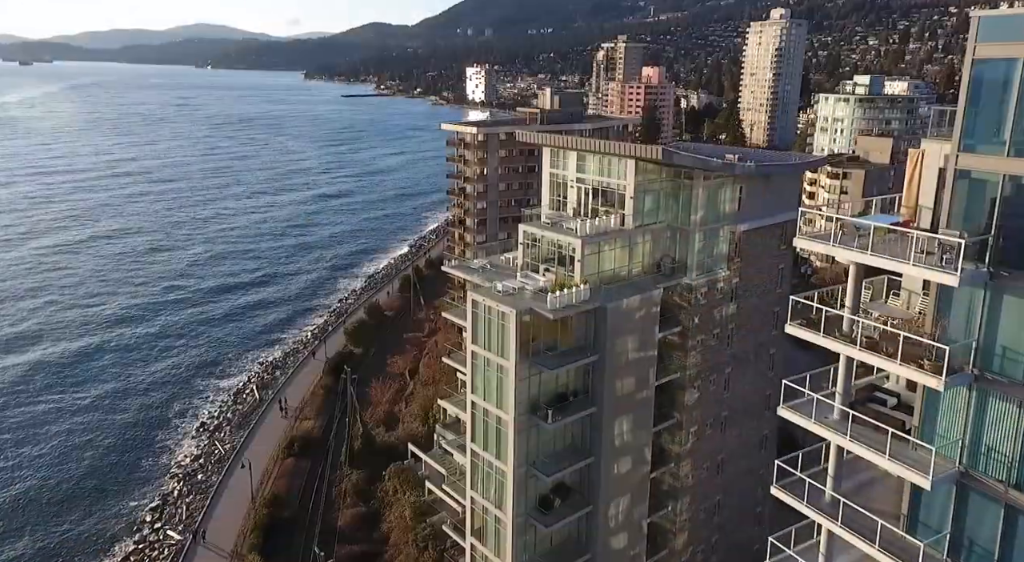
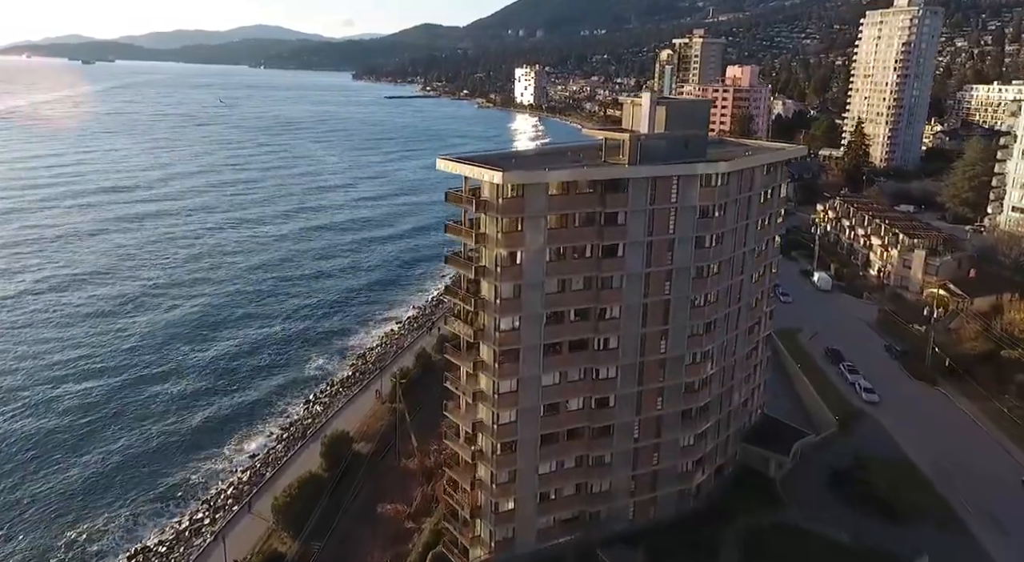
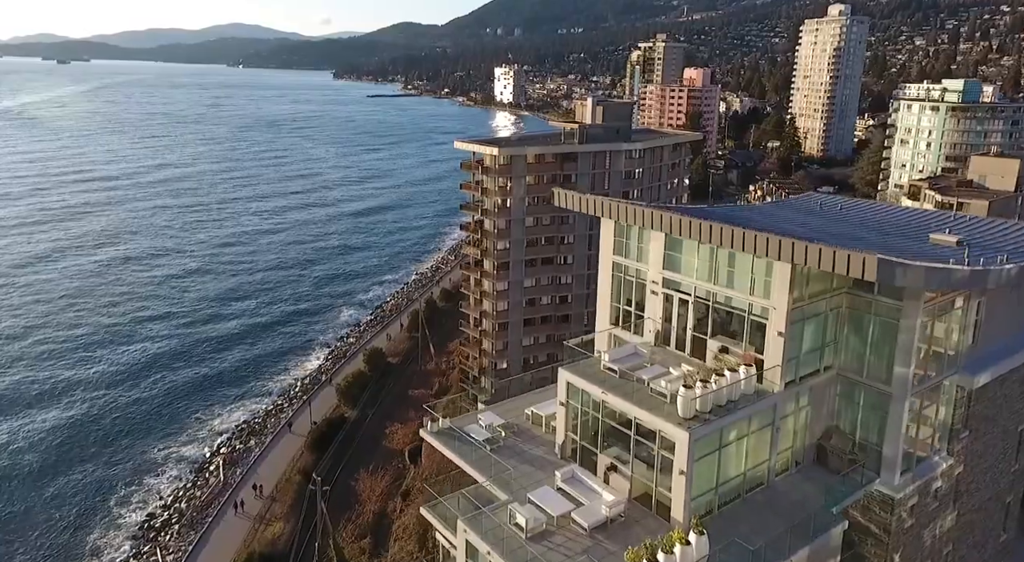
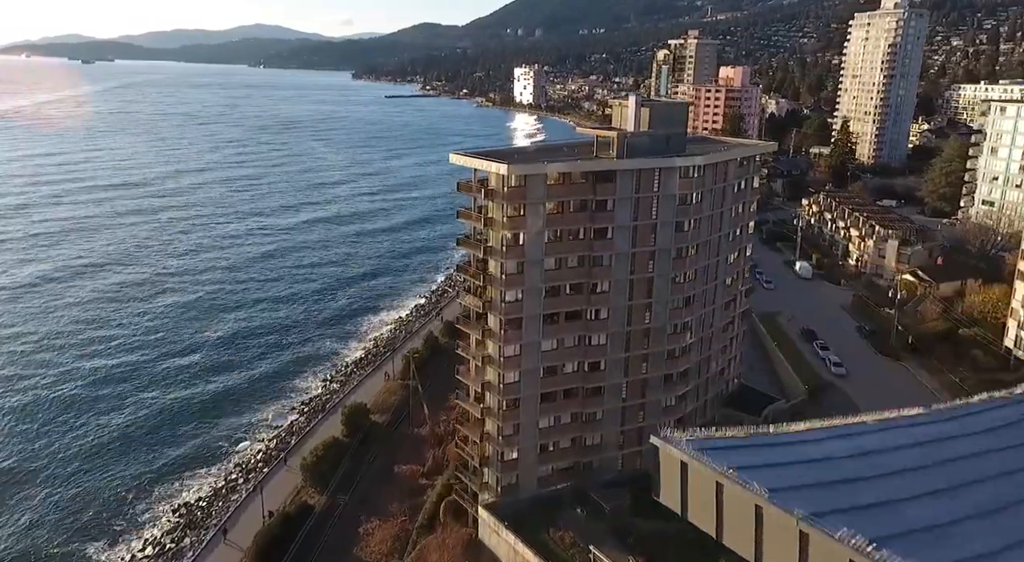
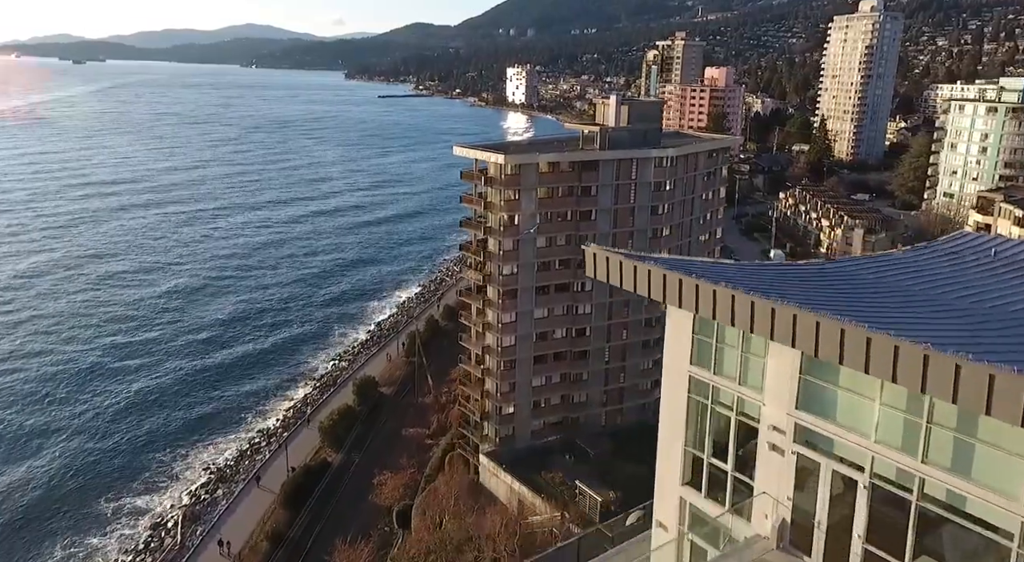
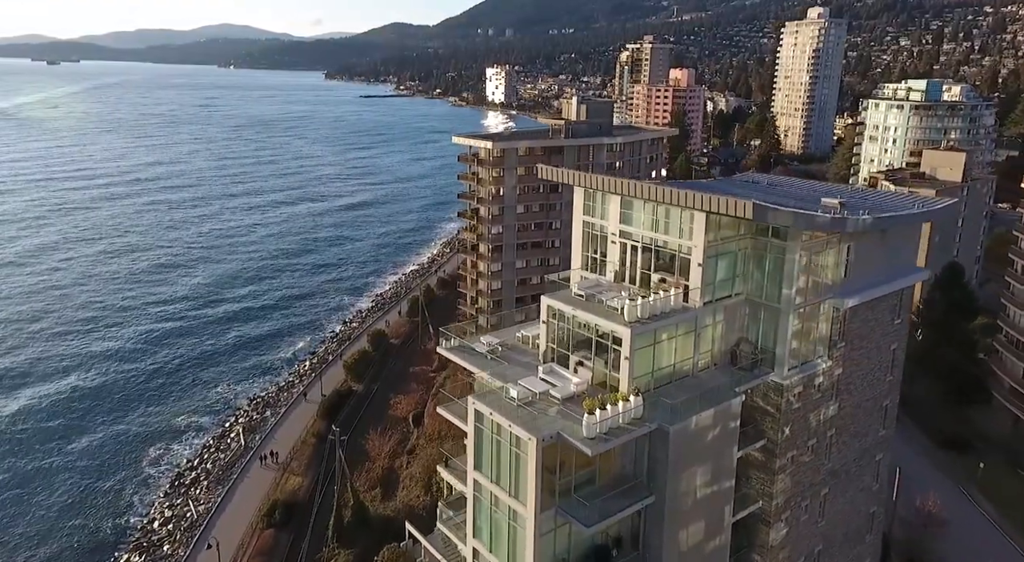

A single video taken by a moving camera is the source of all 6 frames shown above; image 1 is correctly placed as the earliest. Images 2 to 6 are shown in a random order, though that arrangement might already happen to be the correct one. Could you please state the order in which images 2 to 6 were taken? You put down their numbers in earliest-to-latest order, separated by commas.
6, 3, 5, 4, 2
